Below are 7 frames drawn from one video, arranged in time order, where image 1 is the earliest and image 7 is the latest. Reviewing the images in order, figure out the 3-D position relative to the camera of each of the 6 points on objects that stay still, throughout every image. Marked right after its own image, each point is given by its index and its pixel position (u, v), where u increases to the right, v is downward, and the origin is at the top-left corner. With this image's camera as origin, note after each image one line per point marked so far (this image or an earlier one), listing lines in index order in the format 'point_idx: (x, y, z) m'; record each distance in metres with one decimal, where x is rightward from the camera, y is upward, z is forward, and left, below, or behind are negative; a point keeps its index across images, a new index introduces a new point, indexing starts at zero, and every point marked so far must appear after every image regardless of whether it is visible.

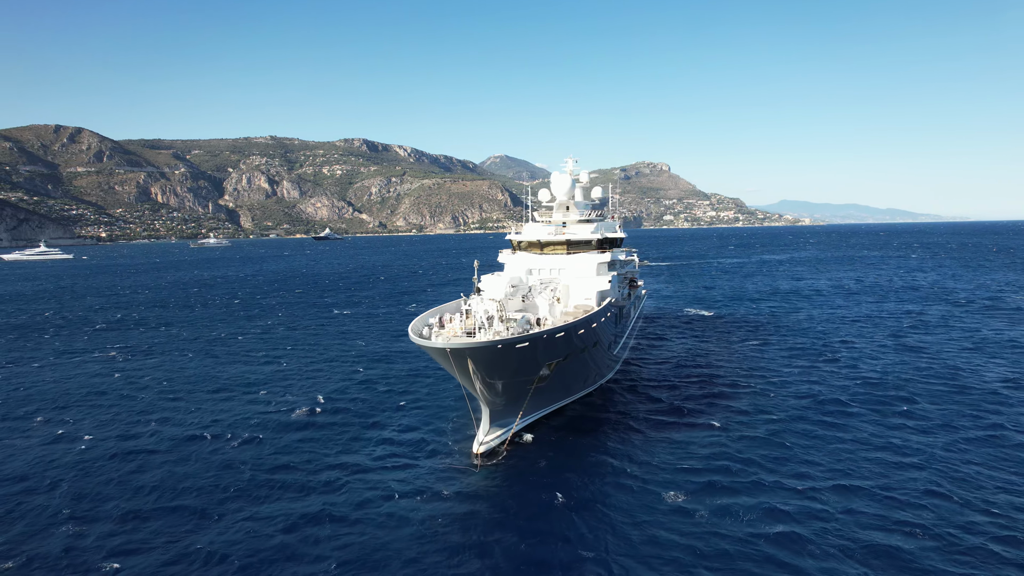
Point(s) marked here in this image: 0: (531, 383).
0: (+0.3, -3.0, +15.9) m
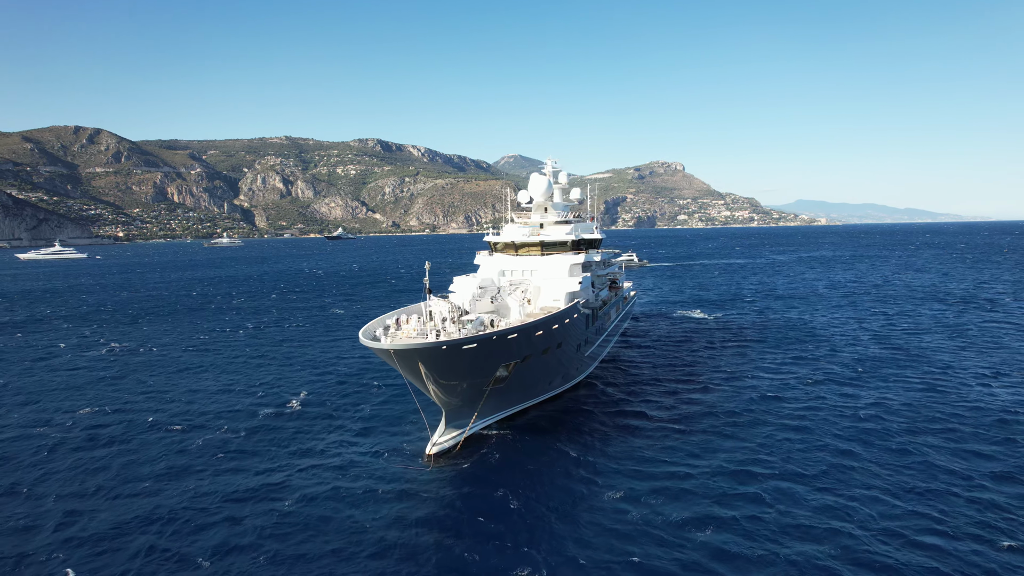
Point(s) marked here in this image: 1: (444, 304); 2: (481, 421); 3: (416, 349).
0: (-1.1, -3.1, +16.1) m
1: (-2.6, -0.5, +16.4) m
2: (-1.7, -4.8, +18.5) m
3: (-2.8, -1.6, +13.7) m
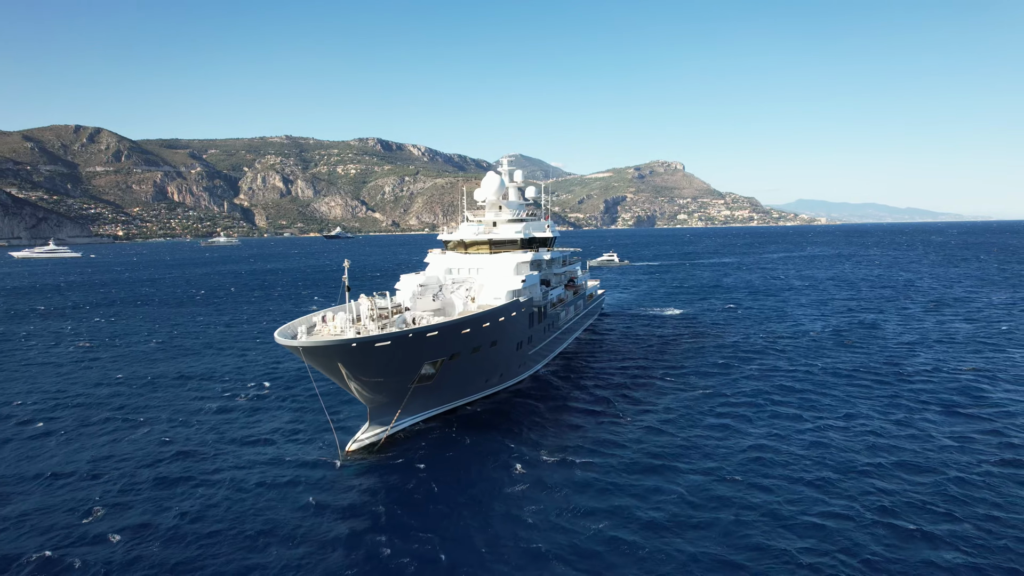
0: (-3.5, -3.0, +16.2) m
1: (-5.0, -0.5, +16.4) m
2: (-4.1, -4.8, +18.6) m
3: (-5.1, -1.6, +13.7) m
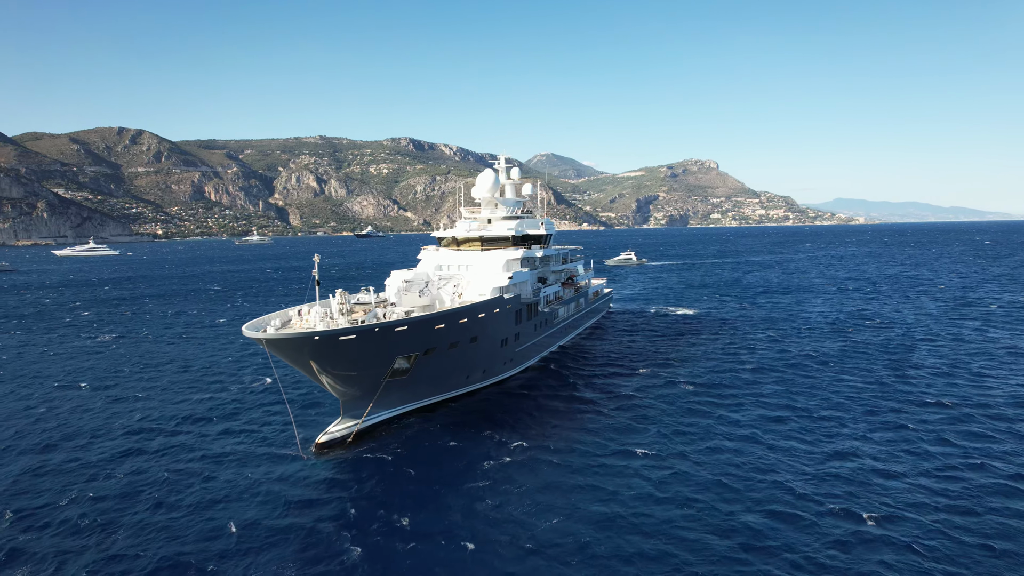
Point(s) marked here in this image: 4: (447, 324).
0: (-4.4, -2.8, +16.4) m
1: (-5.9, -0.3, +16.7) m
2: (-4.9, -4.6, +18.8) m
3: (-6.1, -1.4, +14.0) m
4: (-2.2, -1.2, +17.5) m
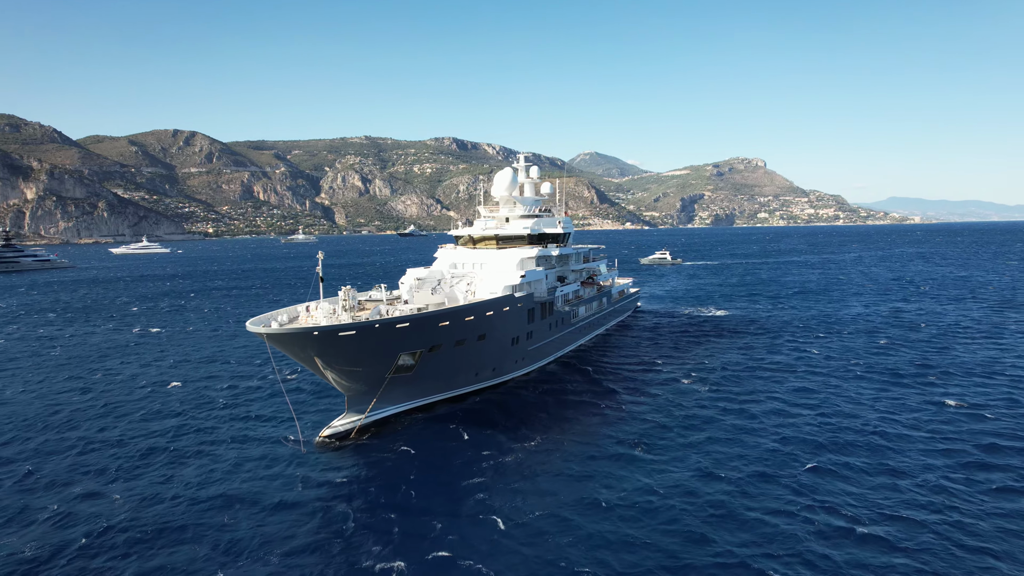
0: (-4.3, -2.8, +16.6) m
1: (-5.7, -0.2, +17.0) m
2: (-4.7, -4.5, +19.0) m
3: (-6.2, -1.3, +14.3) m
4: (-2.1, -1.2, +17.5) m
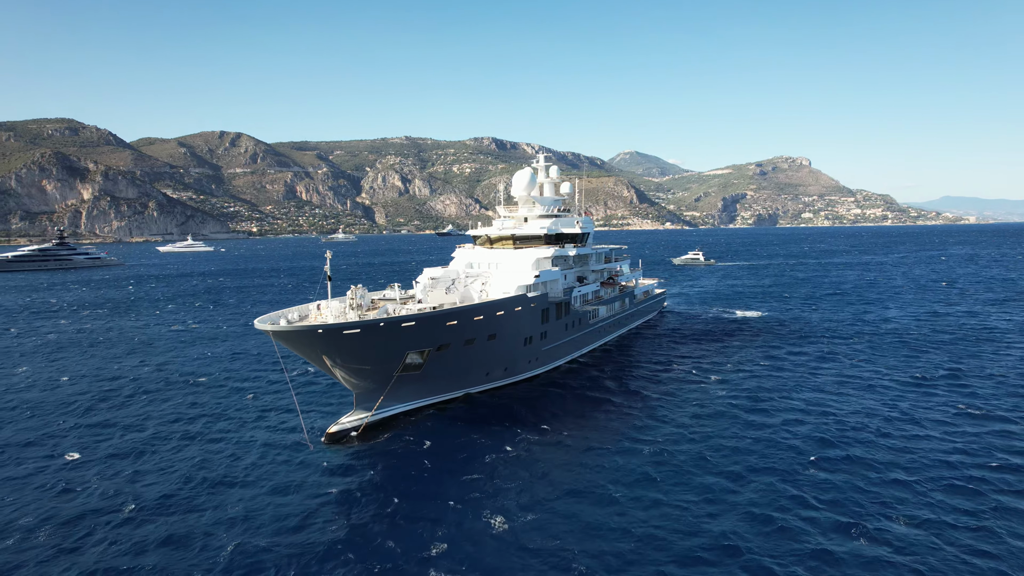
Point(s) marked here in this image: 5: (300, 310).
0: (-4.1, -2.7, +16.7) m
1: (-5.5, -0.1, +17.2) m
2: (-4.3, -4.5, +19.2) m
3: (-6.1, -1.2, +14.5) m
4: (-1.8, -1.1, +17.5) m
5: (-7.0, -0.7, +17.0) m
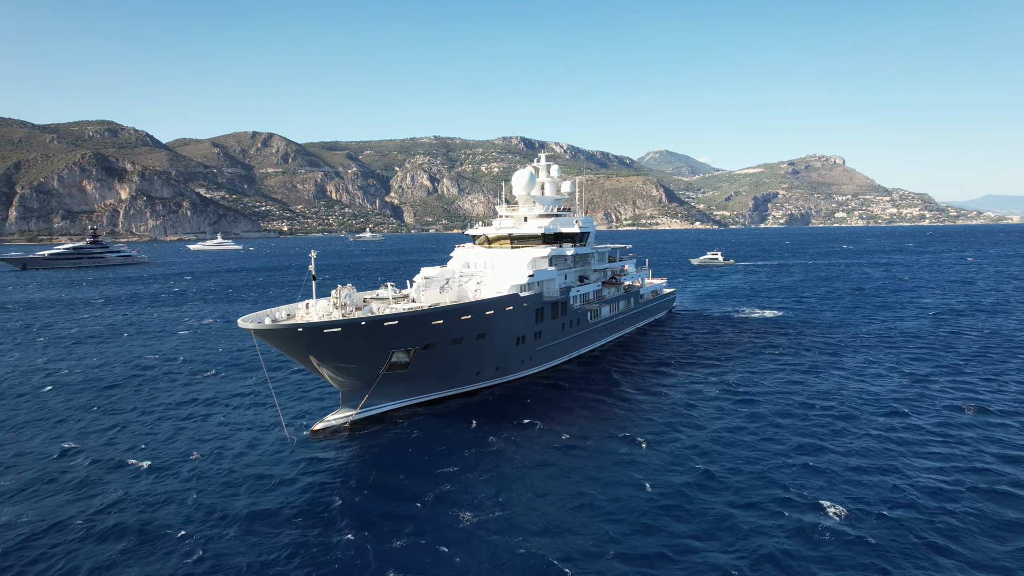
0: (-4.6, -2.7, +17.0) m
1: (-6.0, -0.1, +17.5) m
2: (-4.8, -4.4, +19.5) m
3: (-6.7, -1.2, +14.9) m
4: (-2.3, -1.1, +17.7) m
5: (-7.6, -0.6, +17.4) m
